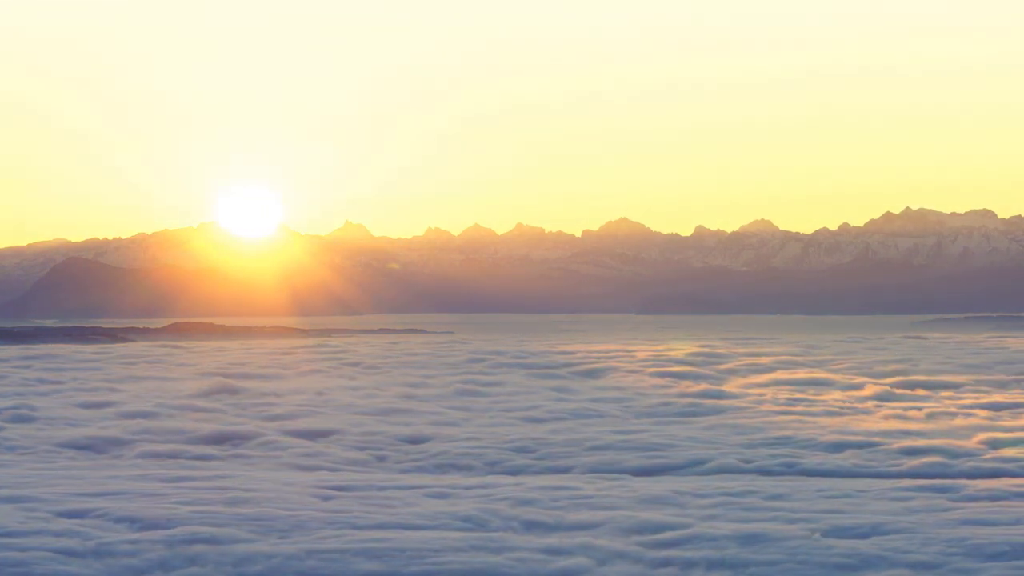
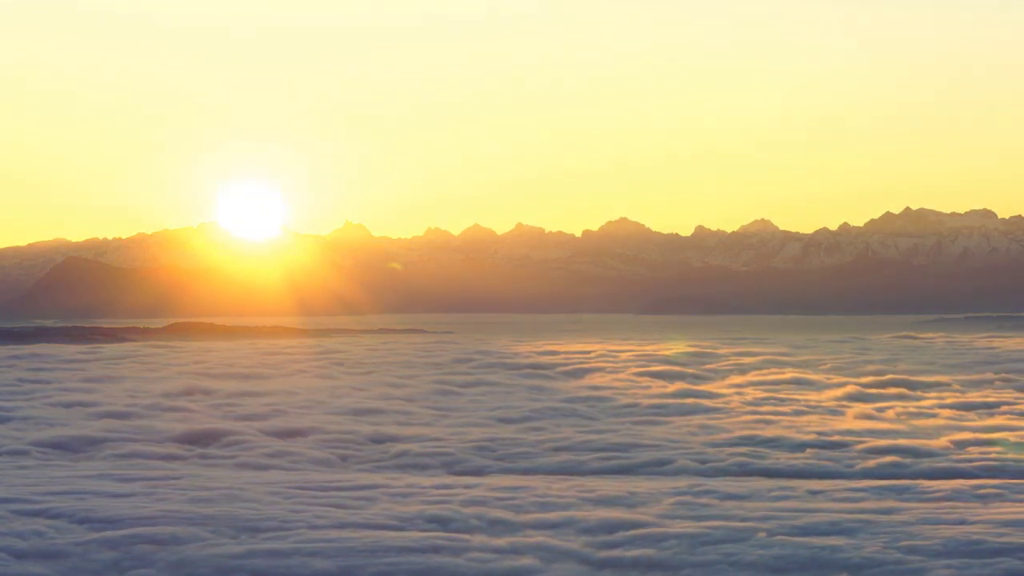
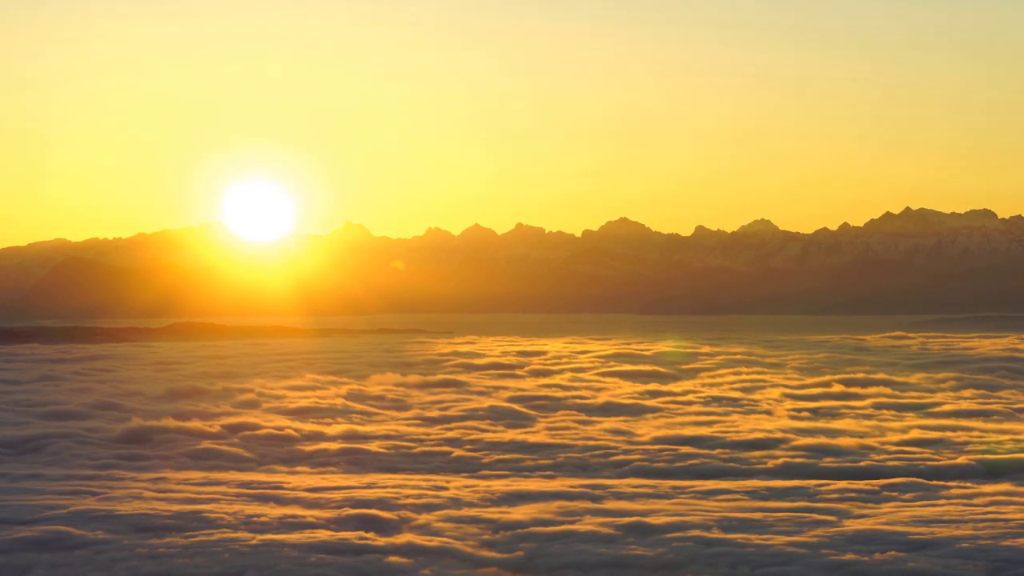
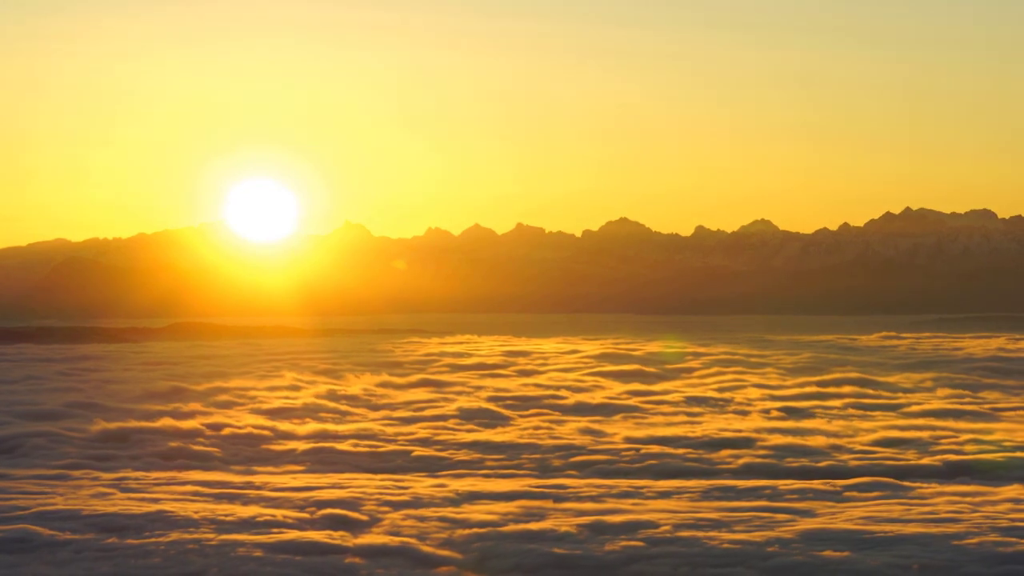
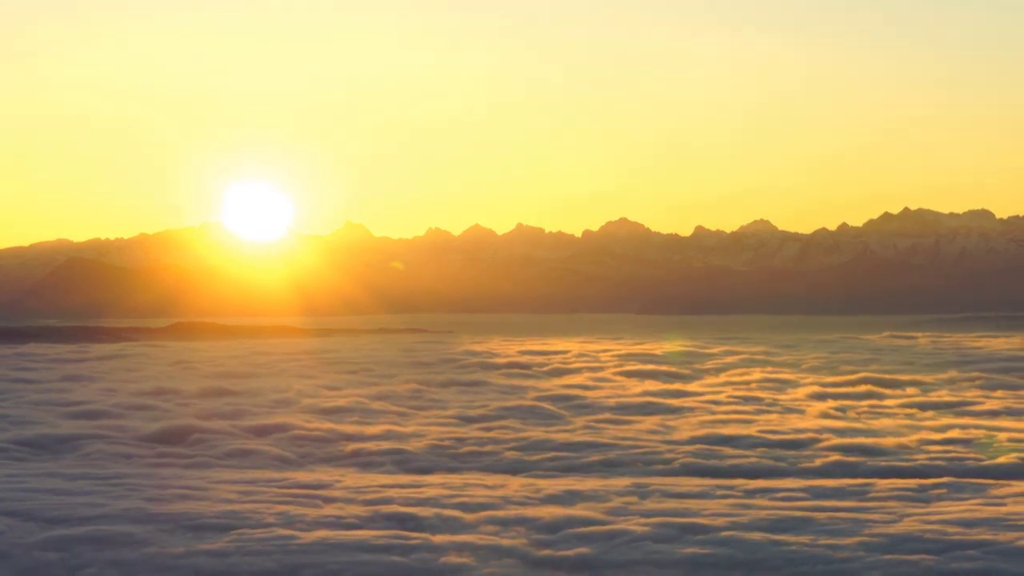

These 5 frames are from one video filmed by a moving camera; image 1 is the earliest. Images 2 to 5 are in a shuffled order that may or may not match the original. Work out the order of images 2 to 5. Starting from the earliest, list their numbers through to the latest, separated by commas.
2, 5, 3, 4
